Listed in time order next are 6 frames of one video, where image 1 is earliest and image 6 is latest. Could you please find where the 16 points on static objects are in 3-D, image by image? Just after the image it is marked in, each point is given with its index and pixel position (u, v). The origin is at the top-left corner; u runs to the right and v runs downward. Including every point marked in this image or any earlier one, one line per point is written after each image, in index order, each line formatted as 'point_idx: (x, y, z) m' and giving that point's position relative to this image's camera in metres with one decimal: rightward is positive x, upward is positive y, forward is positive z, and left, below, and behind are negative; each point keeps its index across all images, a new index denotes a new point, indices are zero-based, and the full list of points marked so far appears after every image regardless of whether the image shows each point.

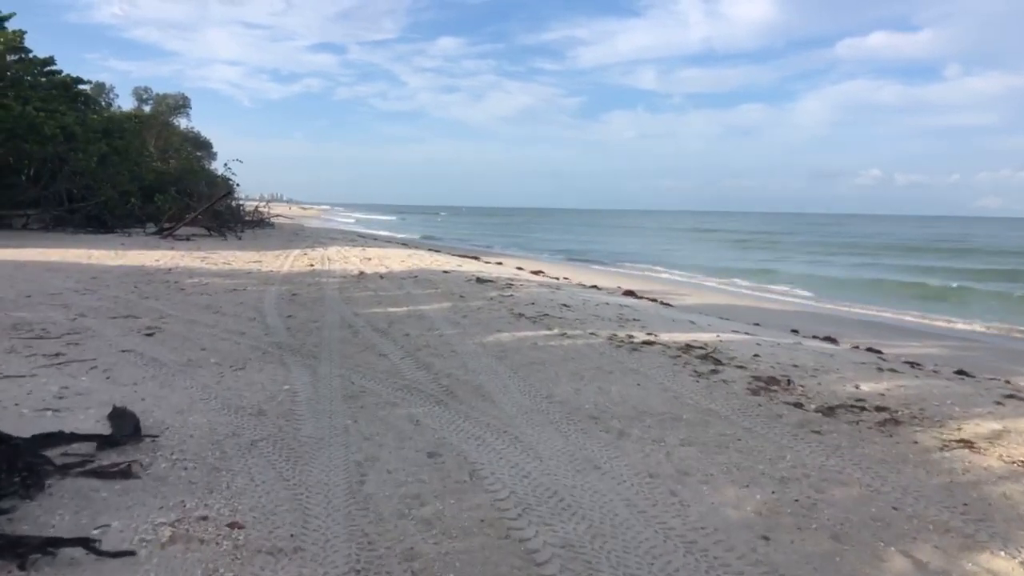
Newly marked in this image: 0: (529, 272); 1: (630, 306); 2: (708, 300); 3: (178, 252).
0: (+0.4, +0.3, +16.1) m
1: (+1.6, -0.3, +10.3) m
2: (+3.5, -0.2, +13.6) m
3: (-7.8, +0.8, +17.6) m
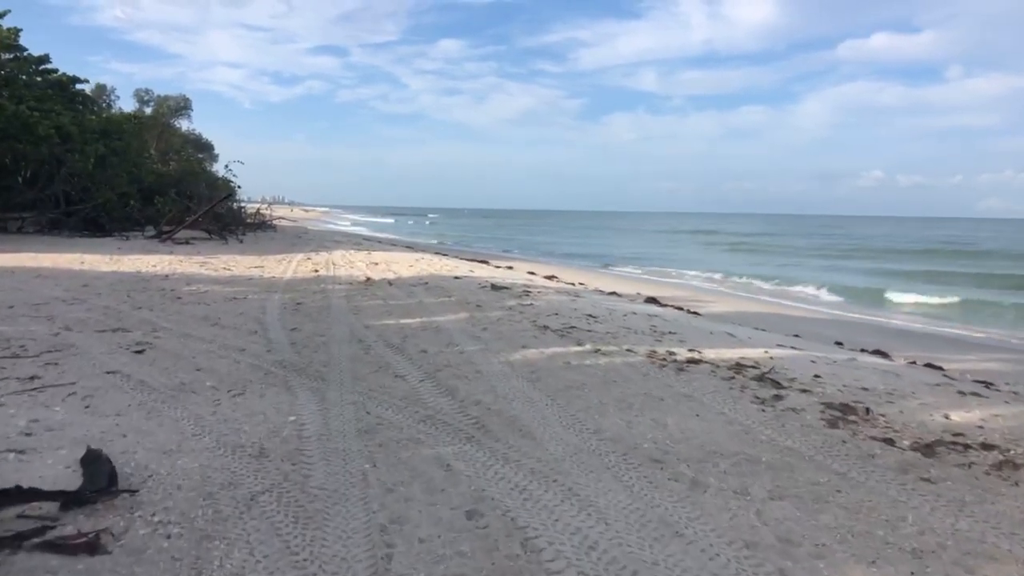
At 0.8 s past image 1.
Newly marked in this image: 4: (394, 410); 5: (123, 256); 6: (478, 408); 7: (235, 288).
0: (+0.6, +0.2, +15.4) m
1: (+1.9, -0.4, +9.6) m
2: (+3.8, -0.3, +12.9) m
3: (-7.5, +0.7, +16.9) m
4: (-0.8, -0.8, +4.9) m
5: (-8.4, +0.7, +16.2) m
6: (-0.2, -0.8, +4.9) m
7: (-4.3, 0.0, +11.7) m
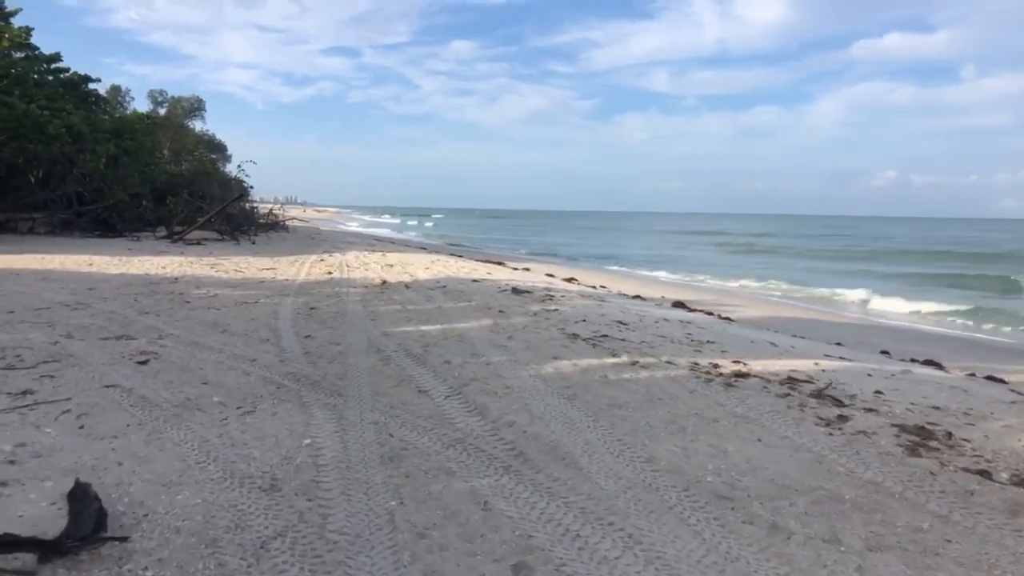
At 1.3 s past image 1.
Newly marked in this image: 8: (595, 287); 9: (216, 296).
0: (+1.0, +0.1, +14.9) m
1: (+2.2, -0.4, +9.1) m
2: (+4.1, -0.4, +12.3) m
3: (-7.1, +0.7, +16.5) m
4: (-0.5, -0.8, +4.4) m
5: (-8.0, +0.6, +15.8) m
6: (0.0, -0.8, +4.4) m
7: (-4.0, -0.1, +11.3) m
8: (+1.5, 0.0, +13.9) m
9: (-4.1, -0.1, +10.5) m
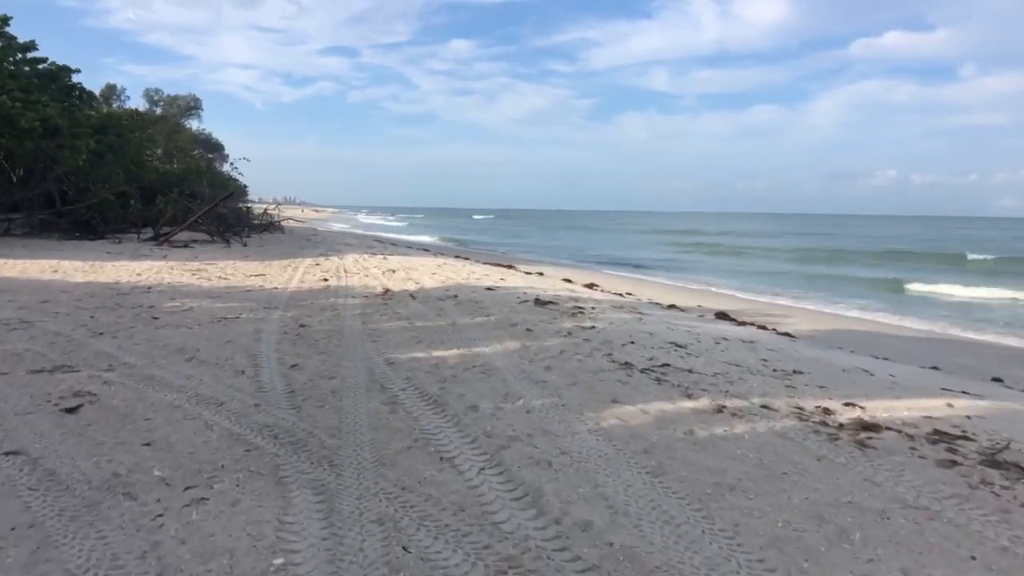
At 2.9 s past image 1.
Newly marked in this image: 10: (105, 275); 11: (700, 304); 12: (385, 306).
0: (+1.3, 0.0, +13.4) m
1: (+2.5, -0.6, +7.6) m
2: (+4.4, -0.5, +10.8) m
3: (-6.8, +0.5, +15.0) m
4: (-0.2, -1.0, +3.0) m
5: (-7.7, +0.5, +14.3) m
6: (+0.3, -1.0, +2.9) m
7: (-3.7, -0.2, +9.8) m
8: (+1.8, -0.1, +12.4) m
9: (-3.8, -0.3, +9.0) m
10: (-6.5, +0.2, +12.1) m
11: (+3.1, -0.3, +12.6) m
12: (-1.6, -0.2, +9.6) m
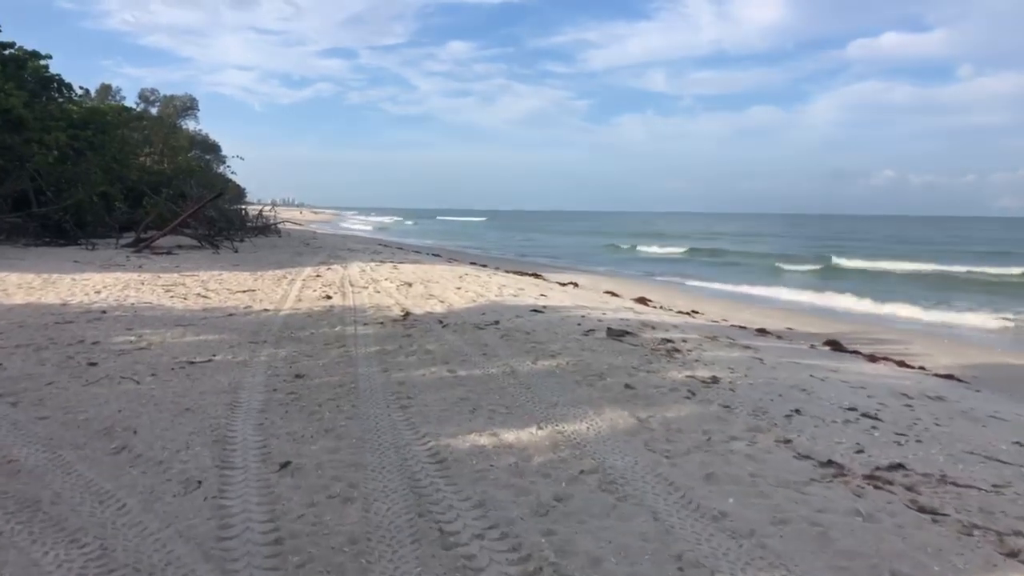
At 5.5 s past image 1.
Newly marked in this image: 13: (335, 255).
0: (+1.9, -0.3, +11.0) m
1: (+3.1, -0.8, +5.2) m
2: (+5.0, -0.8, +8.5) m
3: (-6.2, +0.2, +12.7) m
4: (+0.4, -1.2, +0.6) m
5: (-7.1, +0.2, +12.0) m
6: (+0.9, -1.2, +0.5) m
7: (-3.1, -0.5, +7.4) m
8: (+2.4, -0.4, +10.0) m
9: (-3.2, -0.5, +6.6) m
10: (-5.9, -0.1, +9.8) m
11: (+3.8, -0.5, +10.2) m
12: (-1.0, -0.5, +7.2) m
13: (-4.3, +0.8, +18.4) m
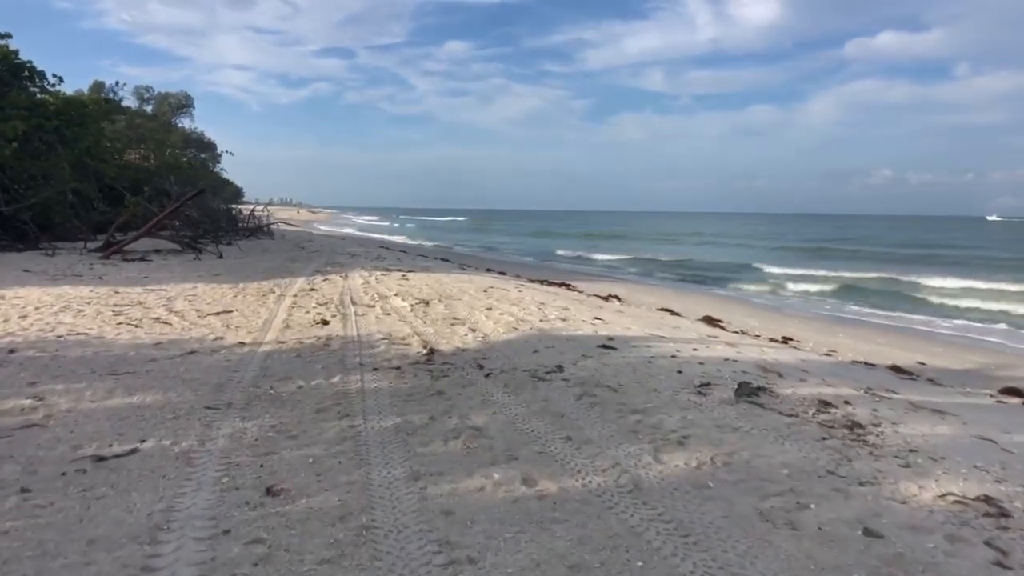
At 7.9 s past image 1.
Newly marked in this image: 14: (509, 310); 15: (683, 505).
0: (+2.5, -0.5, +8.7) m
1: (+3.6, -1.0, +2.9) m
2: (+5.6, -1.0, +6.1) m
3: (-5.7, 0.0, +10.3) m
4: (+1.0, -1.5, -1.8) m
5: (-6.5, -0.1, +9.6) m
6: (+1.5, -1.5, -1.8) m
7: (-2.5, -0.7, +5.1) m
8: (+3.0, -0.6, +7.7) m
9: (-2.6, -0.8, +4.2) m
10: (-5.4, -0.3, +7.4) m
11: (+4.3, -0.8, +7.9) m
12: (-0.4, -0.7, +4.8) m
13: (-3.8, +0.6, +16.0) m
14: (0.0, -0.2, +8.9) m
15: (+0.7, -0.9, +3.2) m
